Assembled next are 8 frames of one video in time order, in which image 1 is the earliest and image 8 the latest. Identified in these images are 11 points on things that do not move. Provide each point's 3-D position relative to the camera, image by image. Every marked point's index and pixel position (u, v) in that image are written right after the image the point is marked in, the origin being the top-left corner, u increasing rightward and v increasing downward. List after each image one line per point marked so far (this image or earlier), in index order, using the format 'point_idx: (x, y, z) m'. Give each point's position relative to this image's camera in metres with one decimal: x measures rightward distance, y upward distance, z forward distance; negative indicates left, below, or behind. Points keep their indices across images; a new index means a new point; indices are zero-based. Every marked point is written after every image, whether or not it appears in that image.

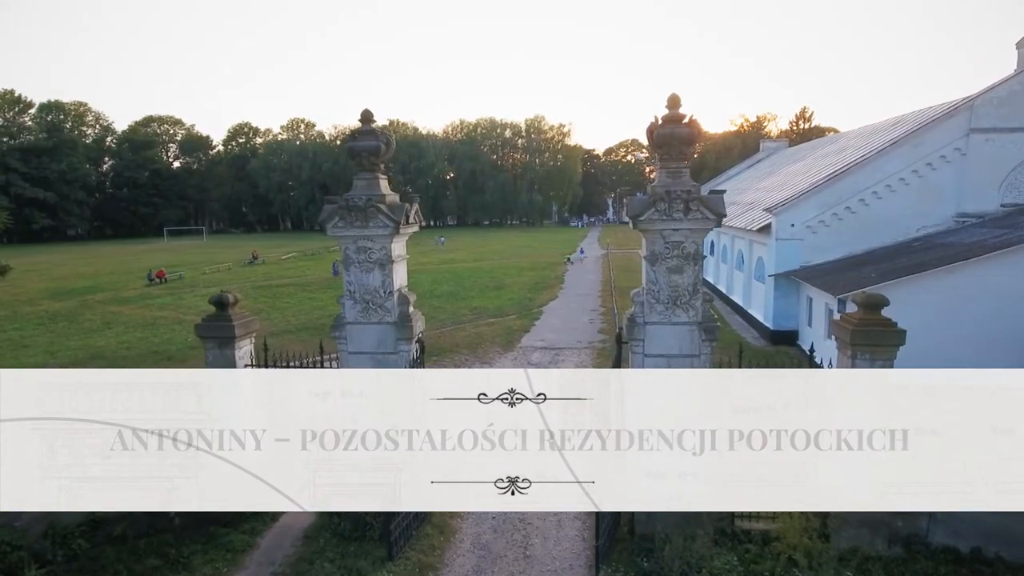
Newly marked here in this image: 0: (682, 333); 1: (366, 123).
0: (+2.2, -0.6, +7.8) m
1: (-2.0, +2.2, +8.2) m
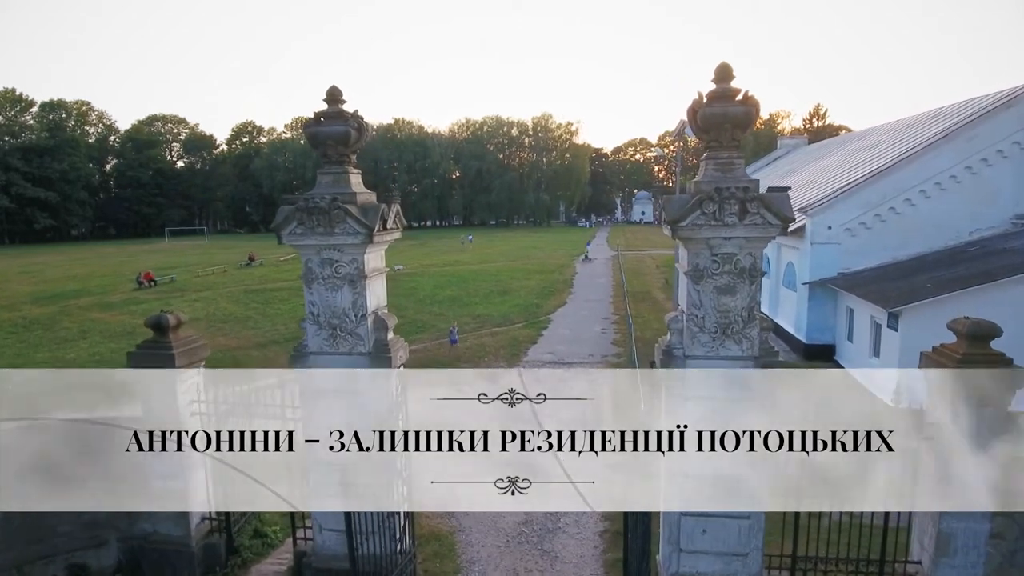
0: (+2.2, -0.8, +6.1) m
1: (-1.9, +2.0, +6.6) m
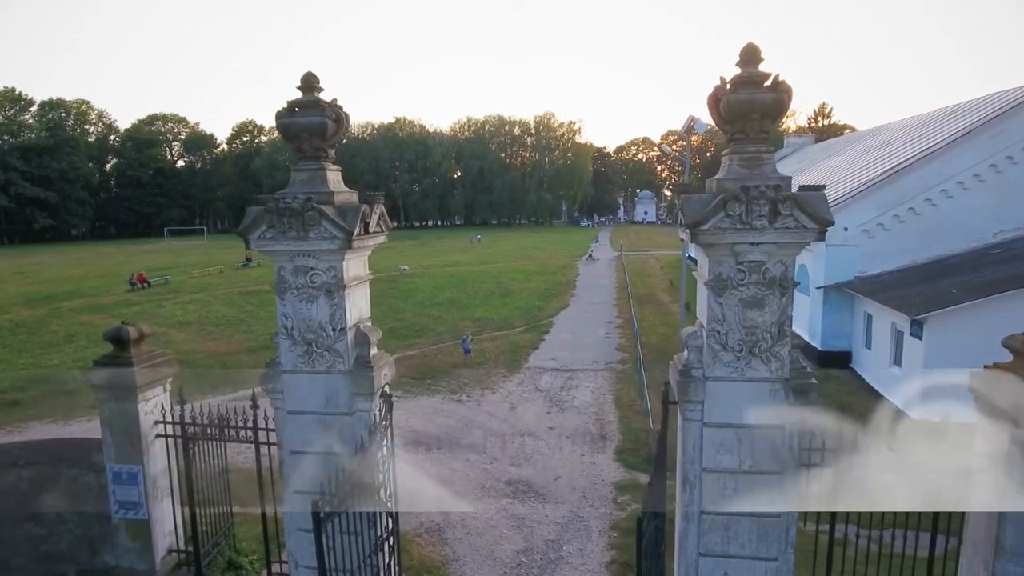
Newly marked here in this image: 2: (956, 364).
0: (+2.2, -0.9, +5.4) m
1: (-2.0, +1.9, +5.8) m
2: (+8.6, -1.4, +11.7) m
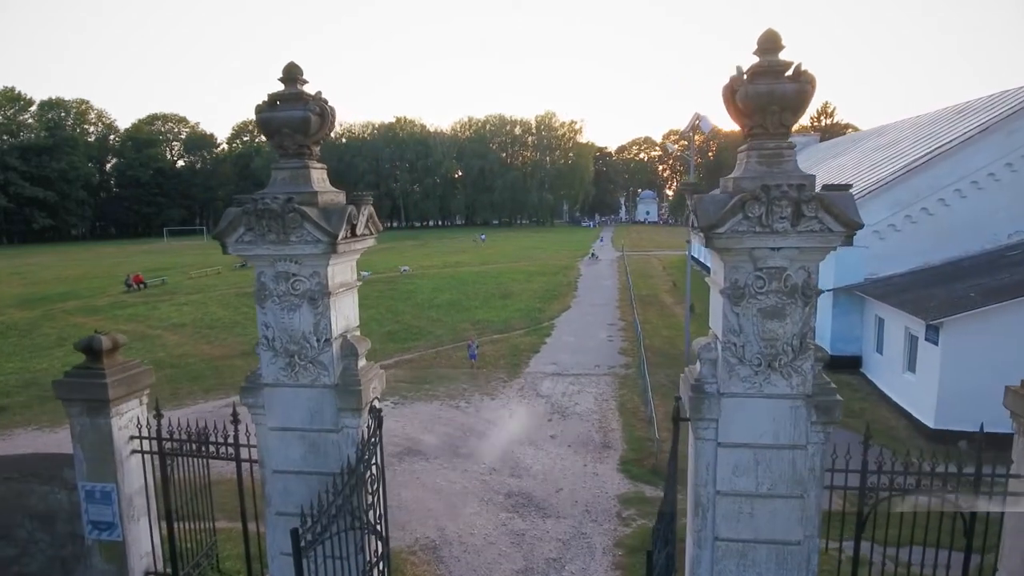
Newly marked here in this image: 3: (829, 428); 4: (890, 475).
0: (+2.2, -1.0, +4.9) m
1: (-2.0, +1.8, +5.4) m
2: (+8.6, -1.5, +11.3) m
3: (+2.6, -1.1, +4.9) m
4: (+3.2, -1.6, +5.2) m
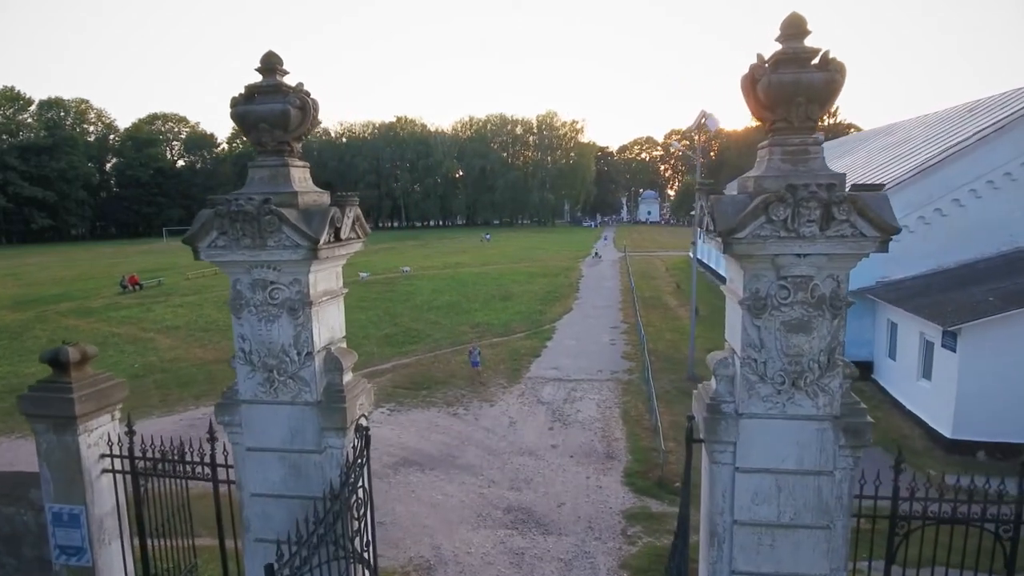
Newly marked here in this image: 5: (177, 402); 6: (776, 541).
0: (+2.2, -1.1, +4.5) m
1: (-2.0, +1.7, +5.0) m
2: (+8.6, -1.6, +10.8) m
3: (+2.6, -1.2, +4.5) m
4: (+3.2, -1.7, +4.8) m
5: (-8.1, -2.8, +14.7) m
6: (+2.0, -1.9, +4.6) m
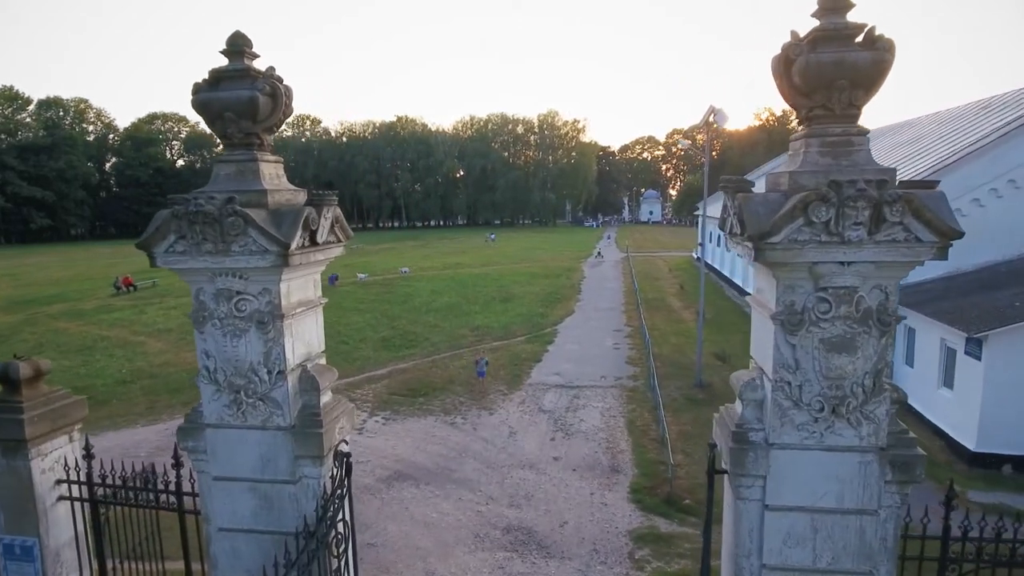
0: (+2.1, -1.1, +3.9) m
1: (-2.0, +1.7, +4.4) m
2: (+8.6, -1.7, +10.2) m
3: (+2.5, -1.3, +3.9) m
4: (+3.2, -1.8, +4.2) m
5: (-8.1, -2.8, +14.2) m
6: (+2.0, -2.0, +4.1) m
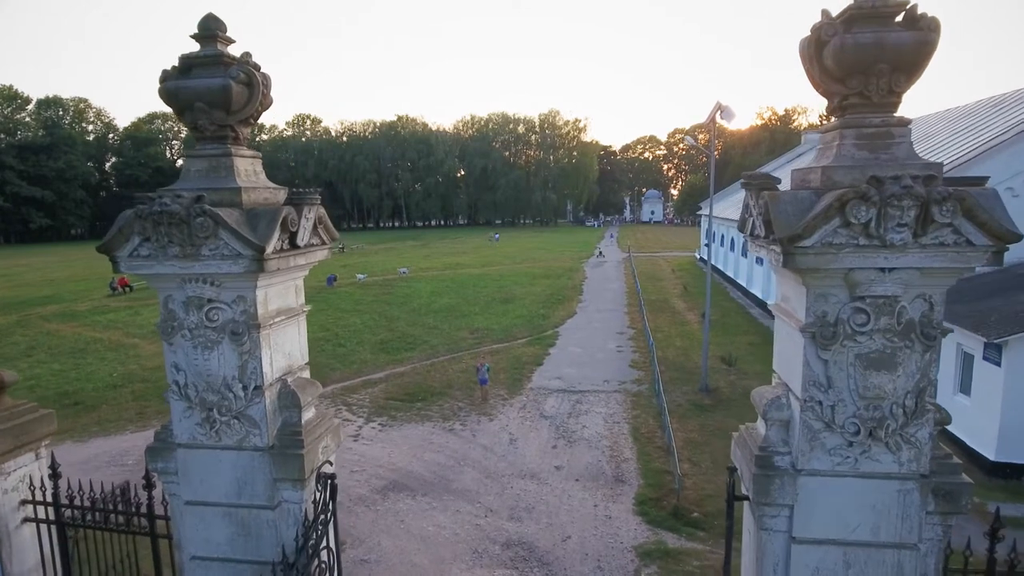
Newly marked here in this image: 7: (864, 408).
0: (+2.1, -1.2, +3.5) m
1: (-2.0, +1.6, +4.0) m
2: (+8.6, -1.7, +9.8) m
3: (+2.5, -1.3, +3.5) m
4: (+3.2, -1.8, +3.8) m
5: (-8.1, -2.9, +13.8) m
6: (+2.0, -2.1, +3.7) m
7: (+2.0, -0.7, +3.4) m
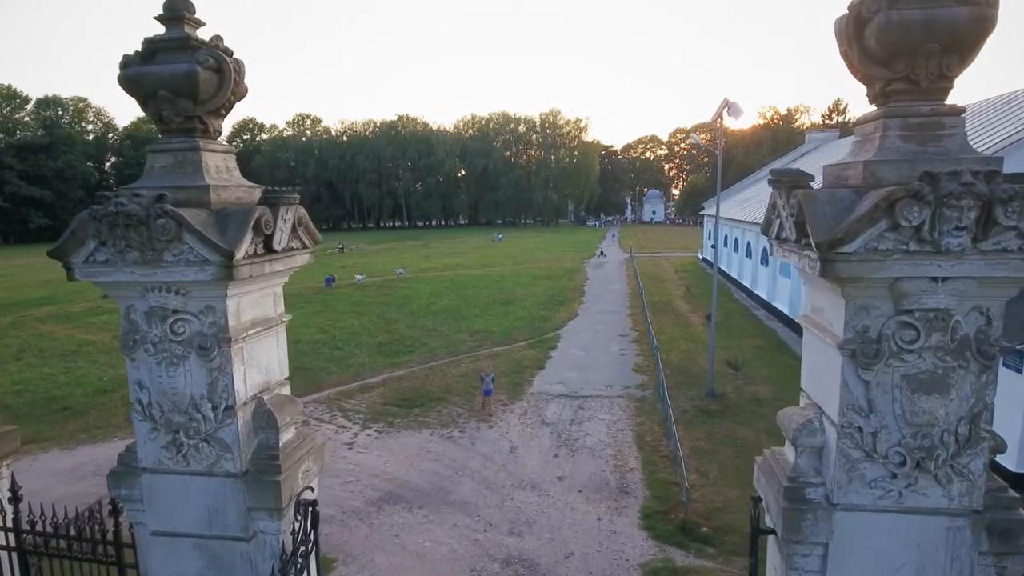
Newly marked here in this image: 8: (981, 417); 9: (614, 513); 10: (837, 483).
0: (+2.1, -1.2, +3.1) m
1: (-2.0, +1.6, +3.6) m
2: (+8.6, -1.8, +9.4) m
3: (+2.5, -1.4, +3.1) m
4: (+3.2, -1.9, +3.4) m
5: (-8.1, -2.9, +13.4) m
6: (+2.0, -2.1, +3.3) m
7: (+2.0, -0.7, +3.0) m
8: (+2.3, -0.6, +3.0) m
9: (+1.5, -3.3, +9.0) m
10: (+1.7, -1.0, +3.1) m
